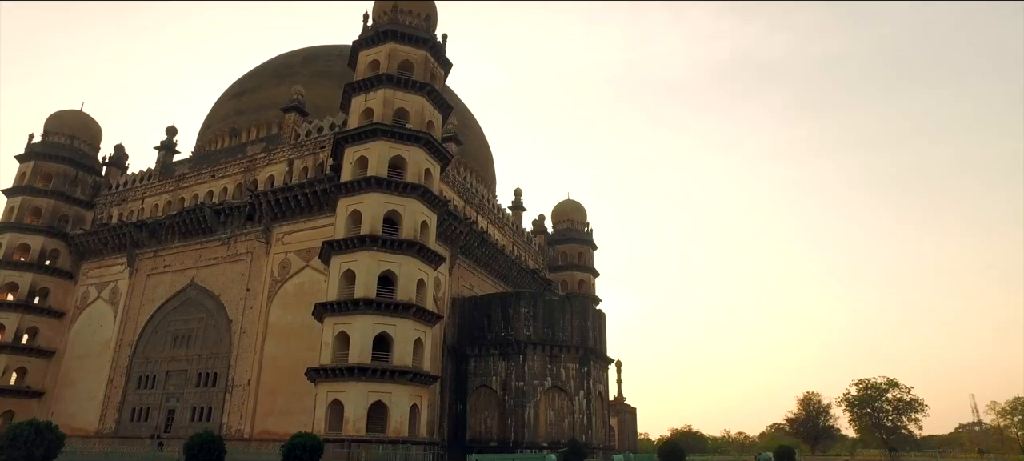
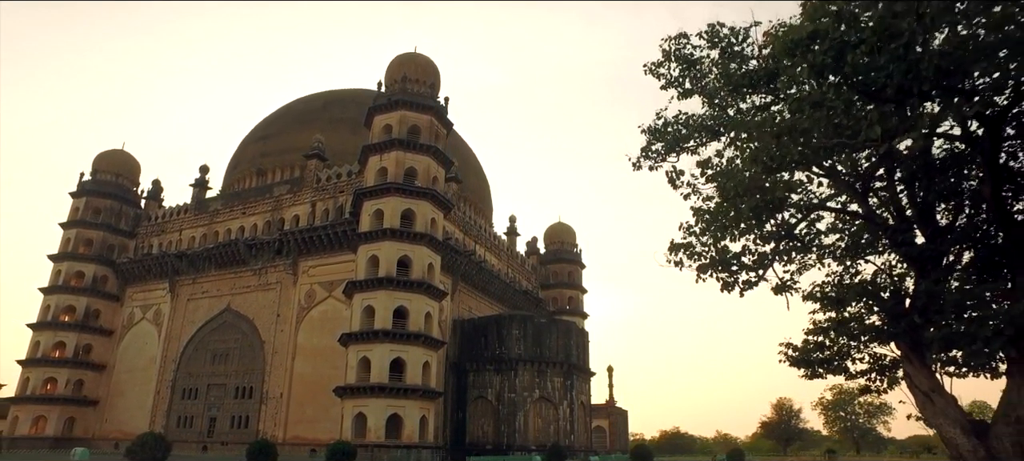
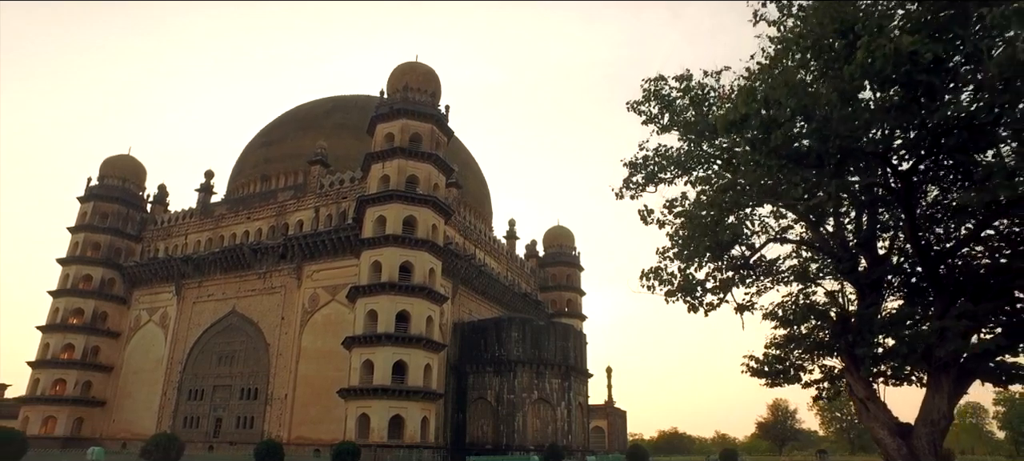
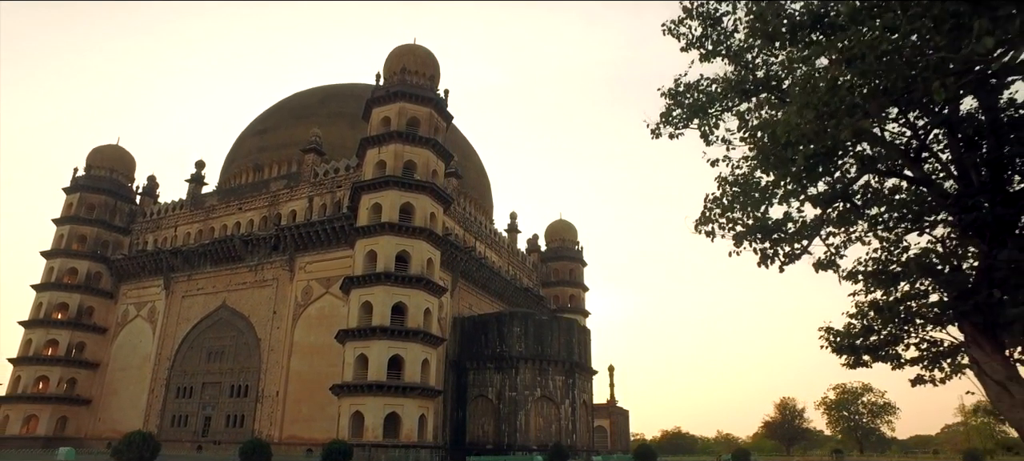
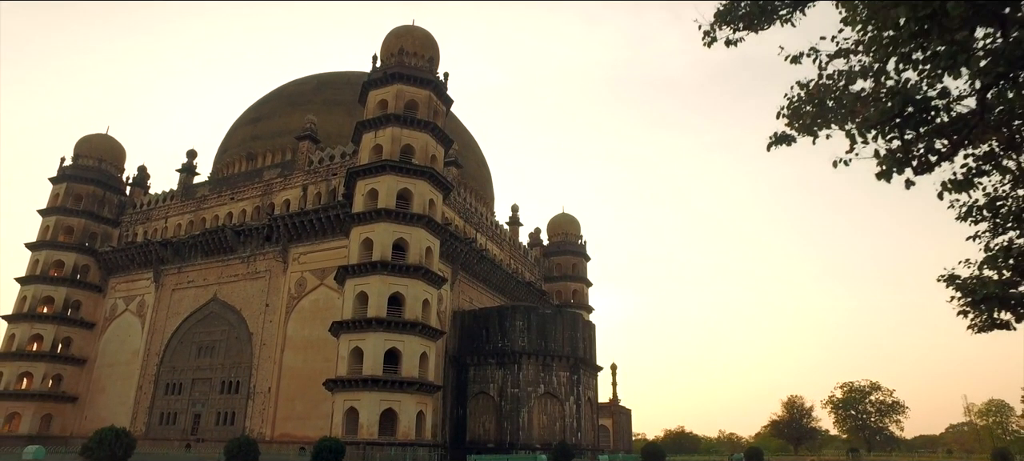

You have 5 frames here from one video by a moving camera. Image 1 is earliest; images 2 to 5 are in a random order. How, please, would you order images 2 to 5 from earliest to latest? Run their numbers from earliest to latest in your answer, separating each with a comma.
5, 4, 2, 3
